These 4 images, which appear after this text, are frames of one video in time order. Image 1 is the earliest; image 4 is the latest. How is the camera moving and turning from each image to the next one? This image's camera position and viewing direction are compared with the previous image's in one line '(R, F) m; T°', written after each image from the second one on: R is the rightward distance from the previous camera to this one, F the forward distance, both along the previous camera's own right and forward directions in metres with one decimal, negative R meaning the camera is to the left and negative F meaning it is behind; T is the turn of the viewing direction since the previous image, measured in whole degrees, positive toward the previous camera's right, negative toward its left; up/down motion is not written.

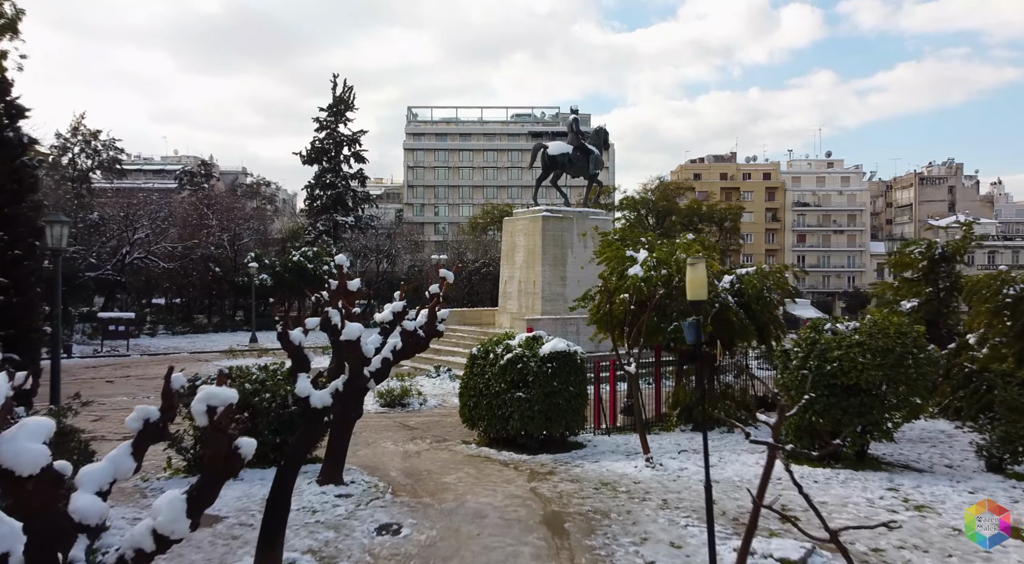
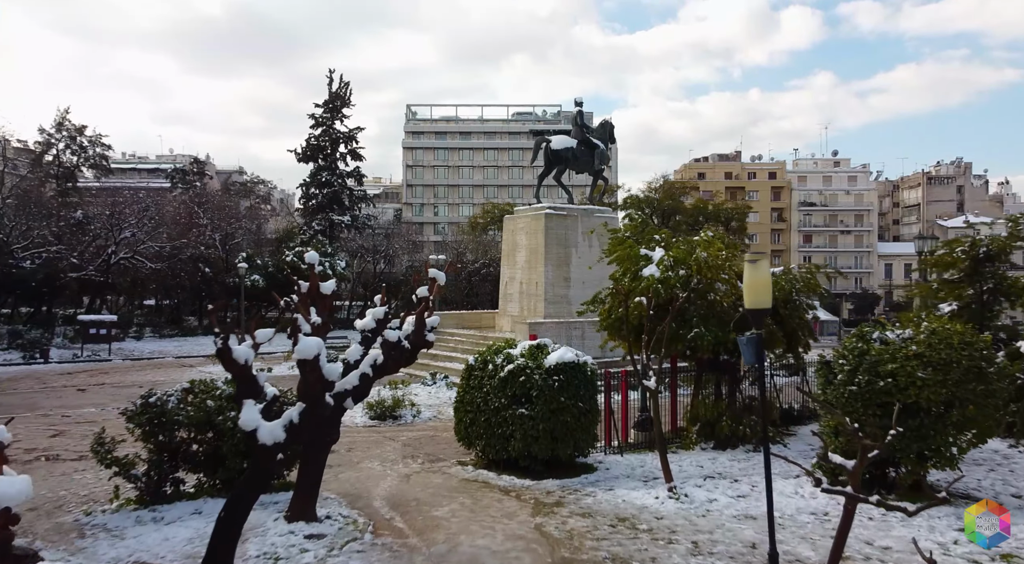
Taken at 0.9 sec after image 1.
(0.0, +1.2) m; 0°
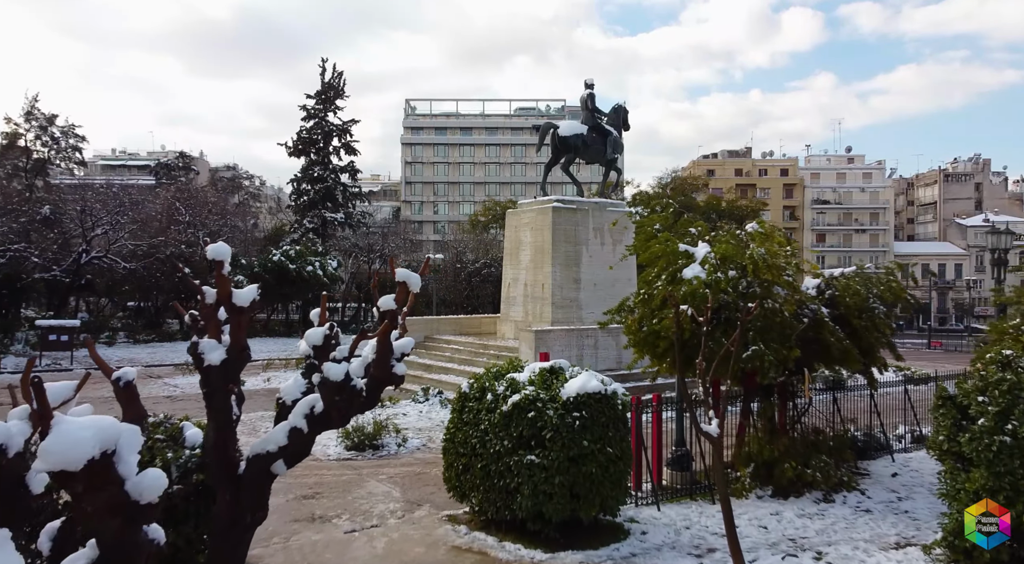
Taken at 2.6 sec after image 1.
(0.0, +2.3) m; 0°
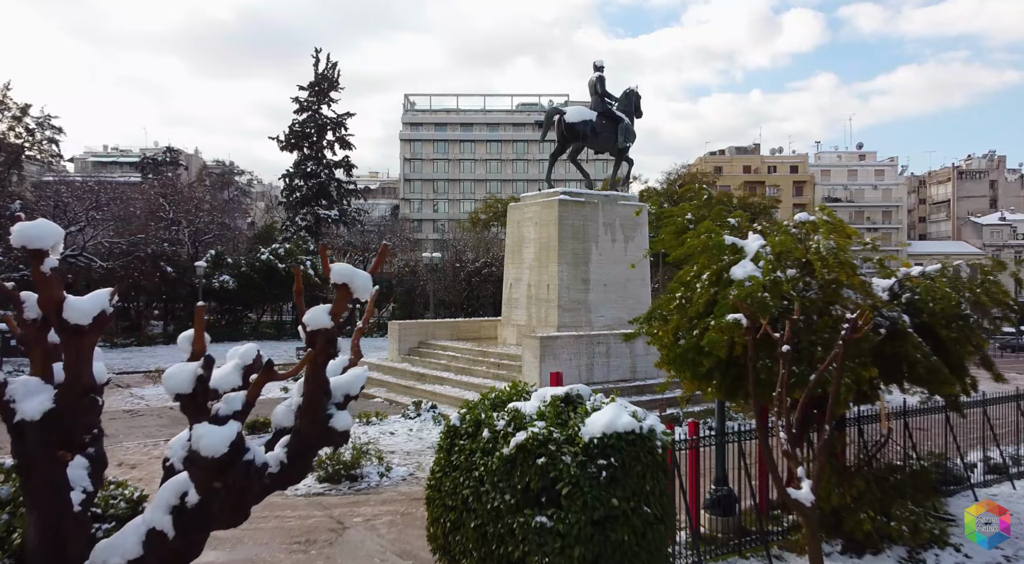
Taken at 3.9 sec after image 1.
(0.0, +1.8) m; 0°
